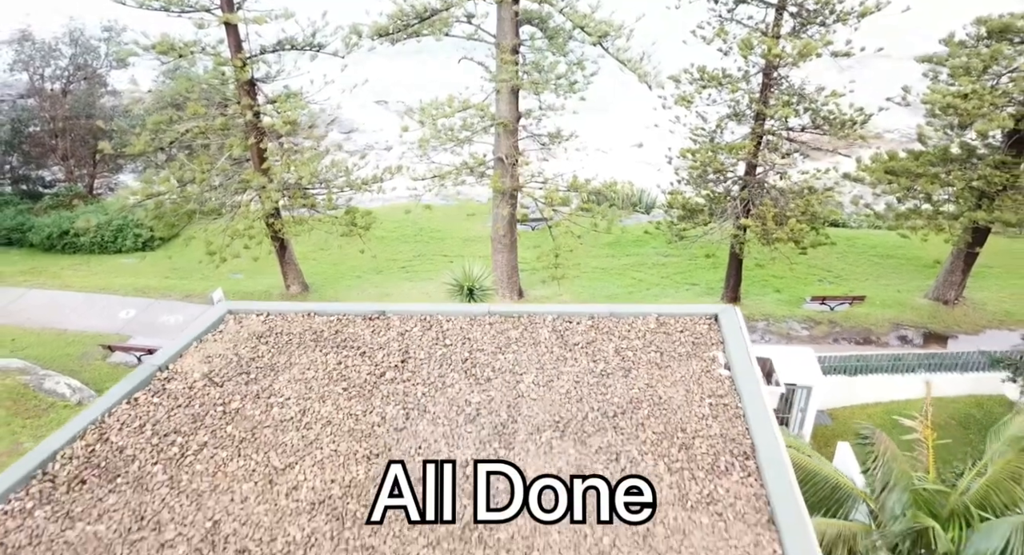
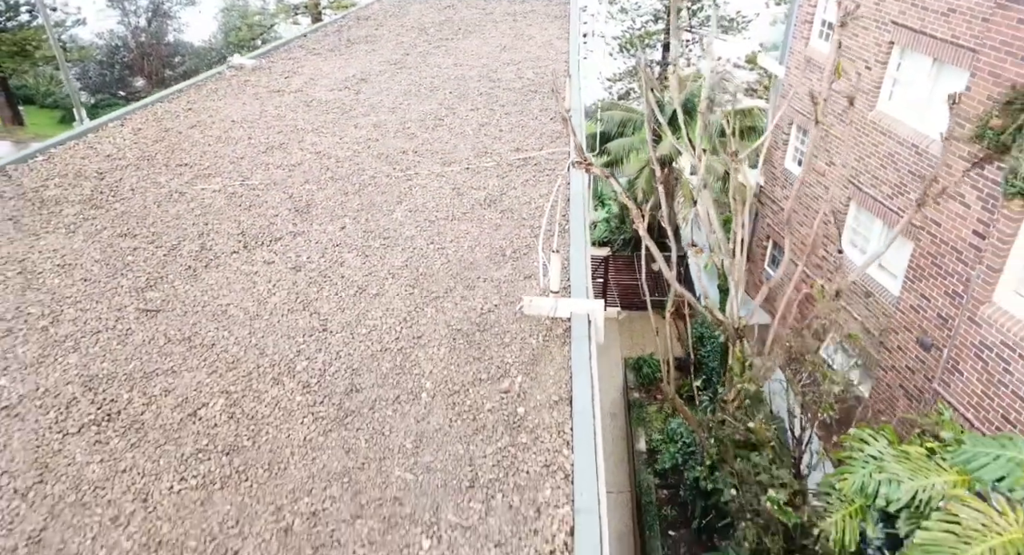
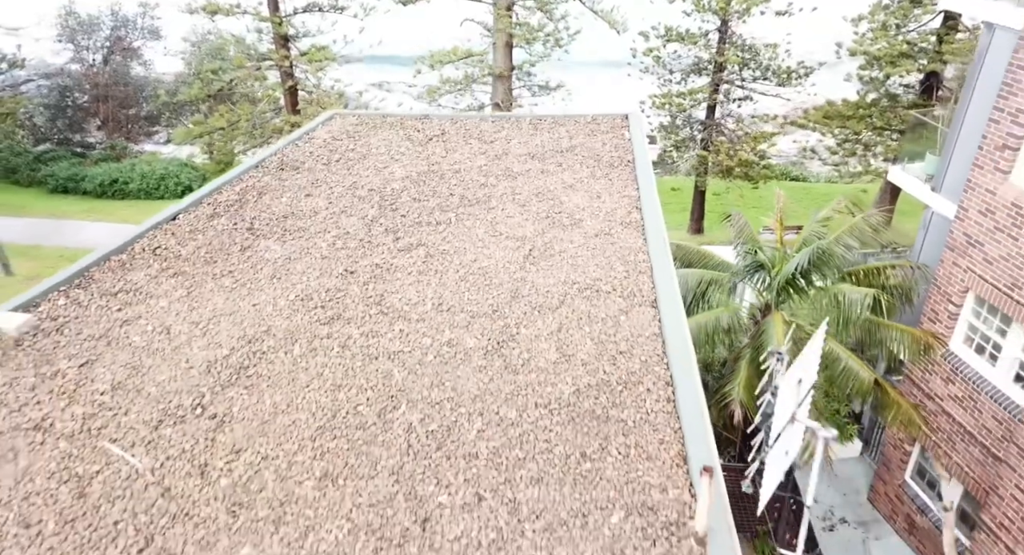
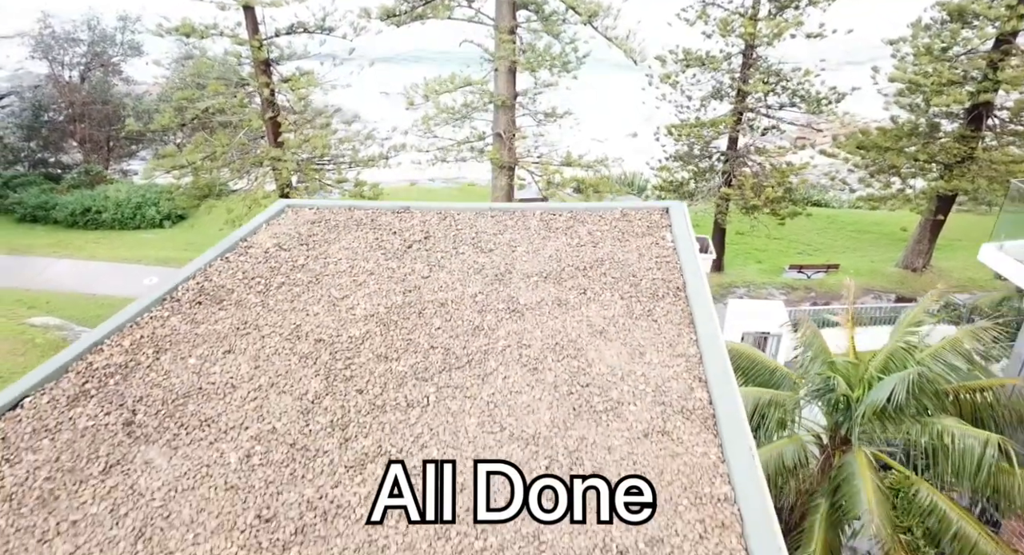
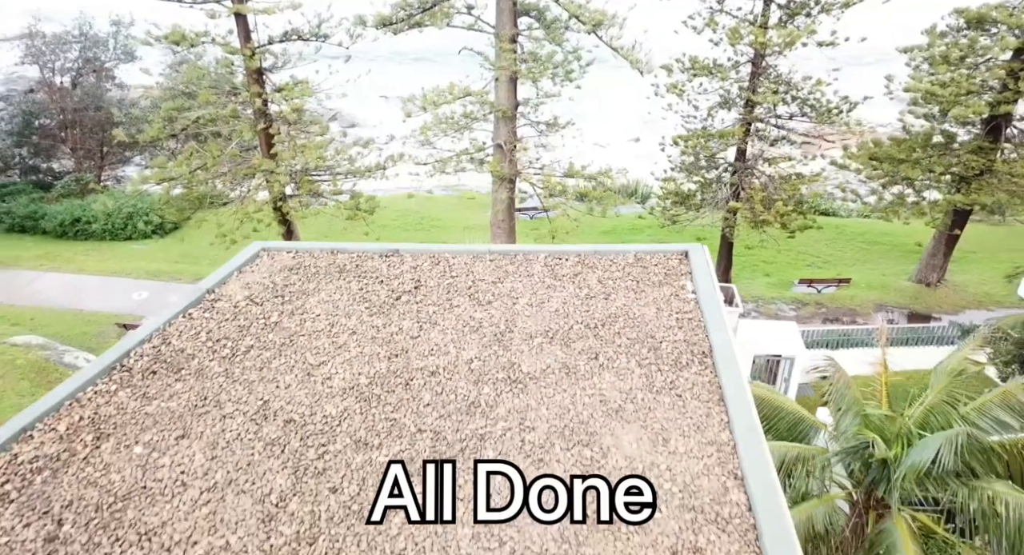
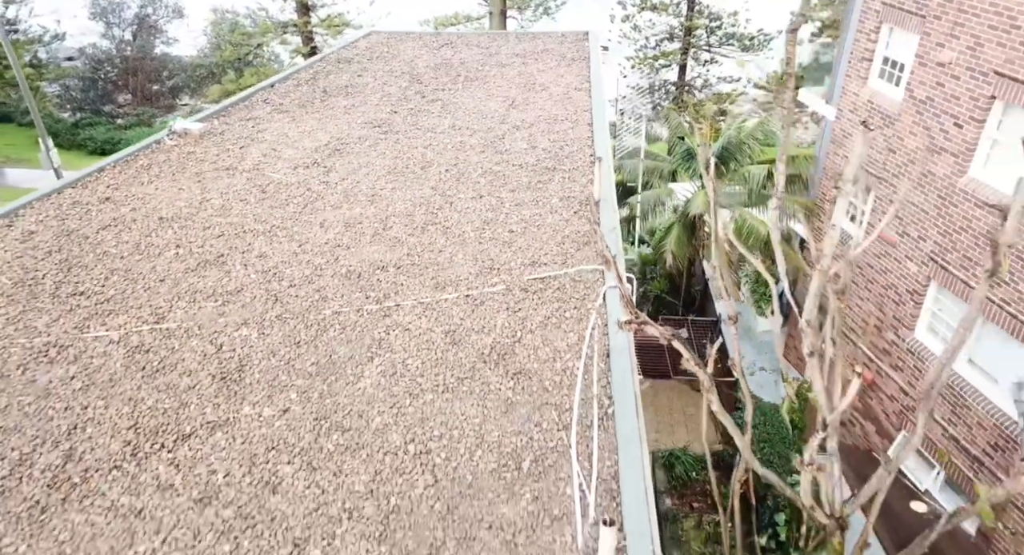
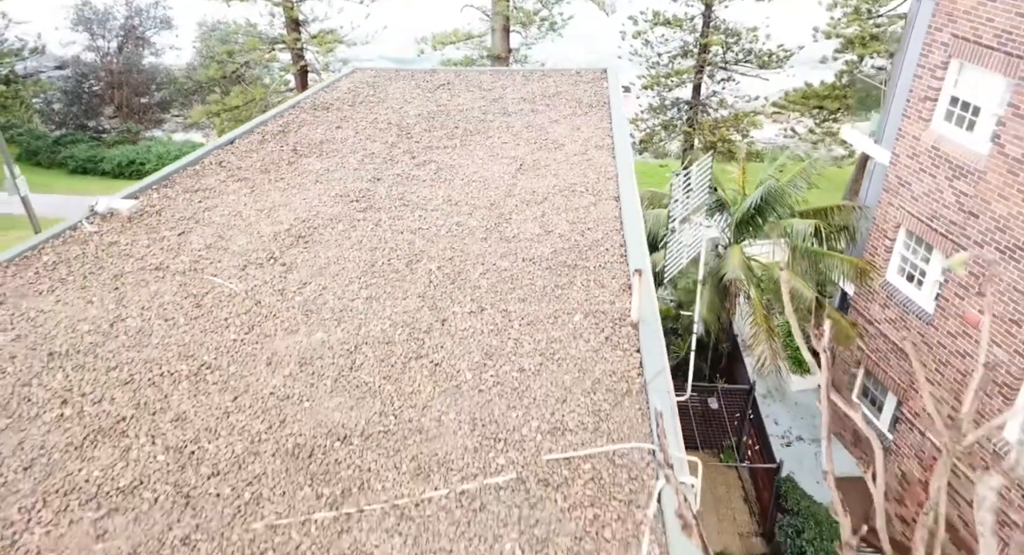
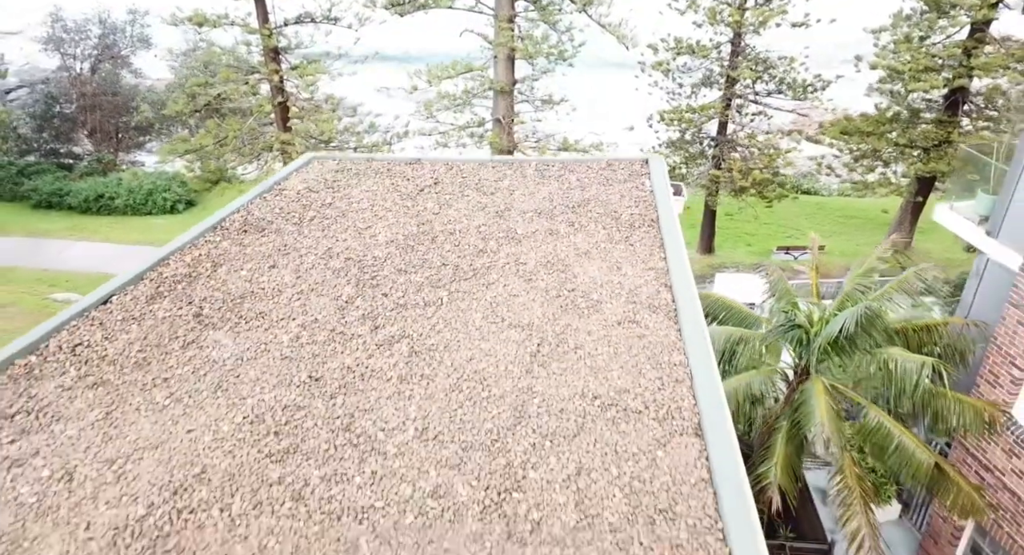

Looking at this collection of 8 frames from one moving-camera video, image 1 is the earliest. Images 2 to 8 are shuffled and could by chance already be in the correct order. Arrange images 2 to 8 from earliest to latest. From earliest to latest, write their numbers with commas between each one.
5, 4, 8, 3, 7, 6, 2
